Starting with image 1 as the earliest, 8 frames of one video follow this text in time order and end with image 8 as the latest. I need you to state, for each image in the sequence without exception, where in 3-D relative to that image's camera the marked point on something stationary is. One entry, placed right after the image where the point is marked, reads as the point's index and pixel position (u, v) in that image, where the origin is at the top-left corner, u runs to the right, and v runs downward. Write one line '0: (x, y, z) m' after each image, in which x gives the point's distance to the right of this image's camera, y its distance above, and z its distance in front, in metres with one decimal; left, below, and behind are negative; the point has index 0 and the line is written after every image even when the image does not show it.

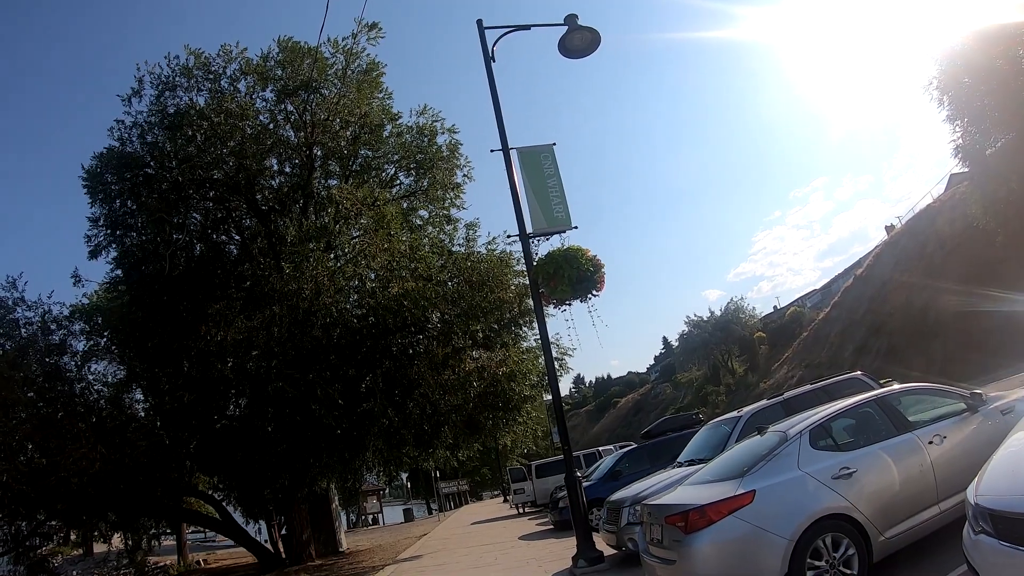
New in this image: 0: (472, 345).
0: (-0.7, -1.0, +12.0) m
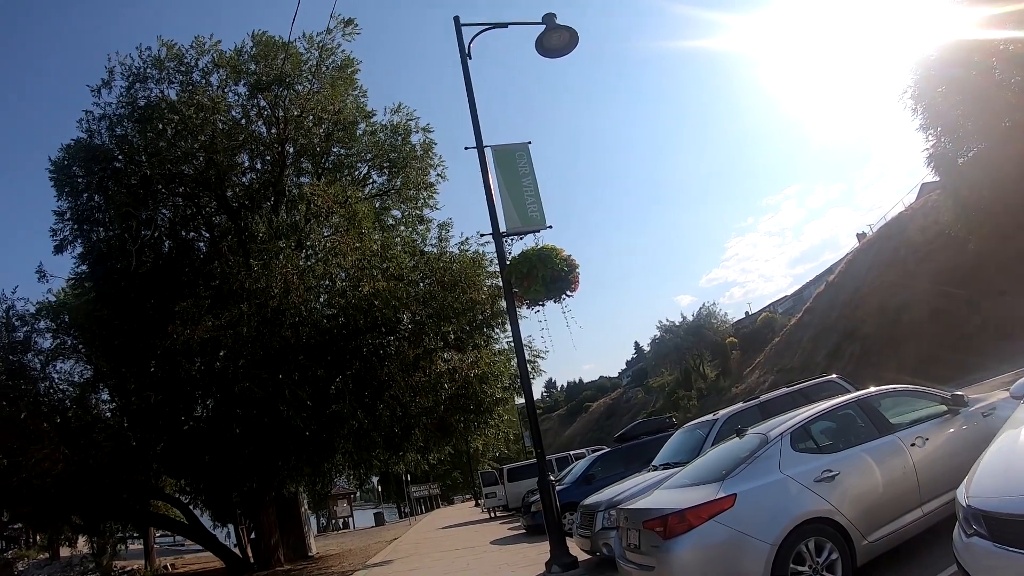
0: (-1.2, -1.0, +11.8) m
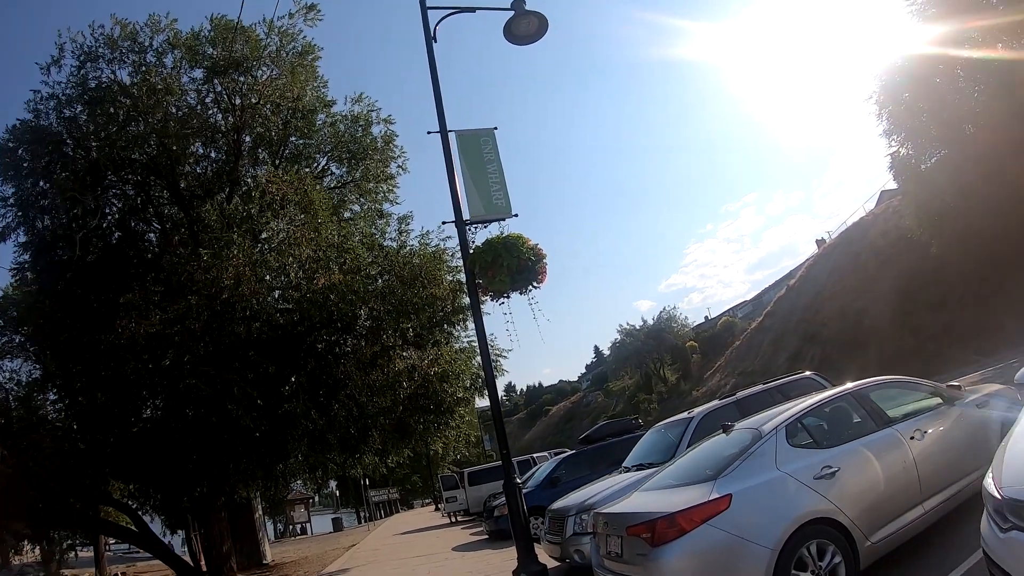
0: (-1.7, -0.9, +11.3) m
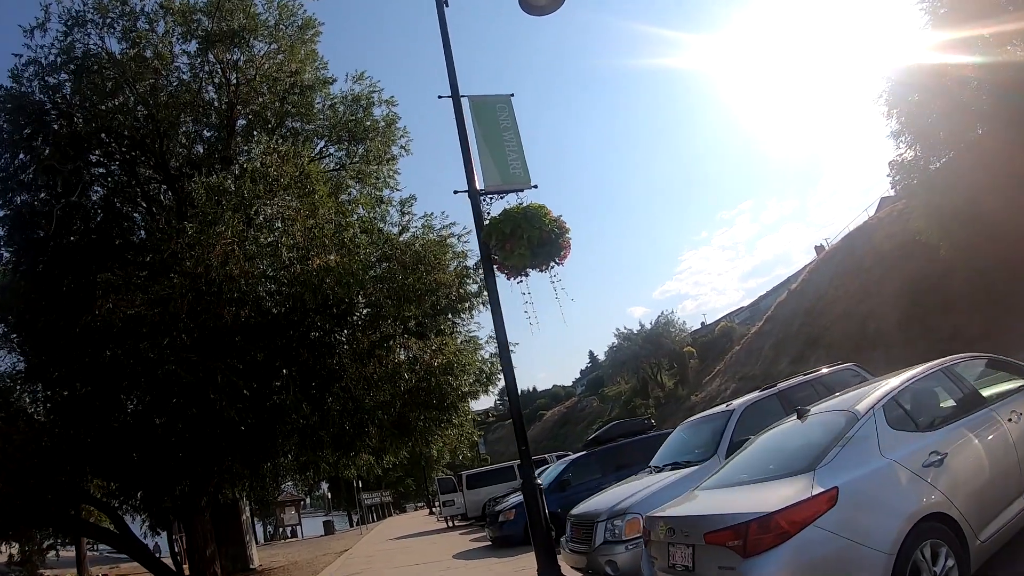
0: (-1.6, -0.7, +10.4) m
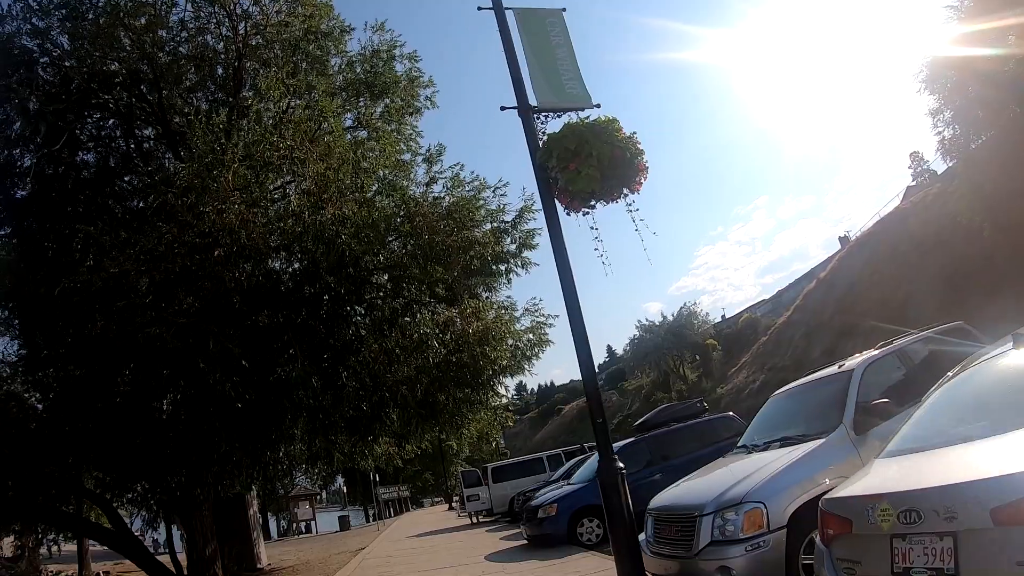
0: (-1.0, -0.2, +9.0) m
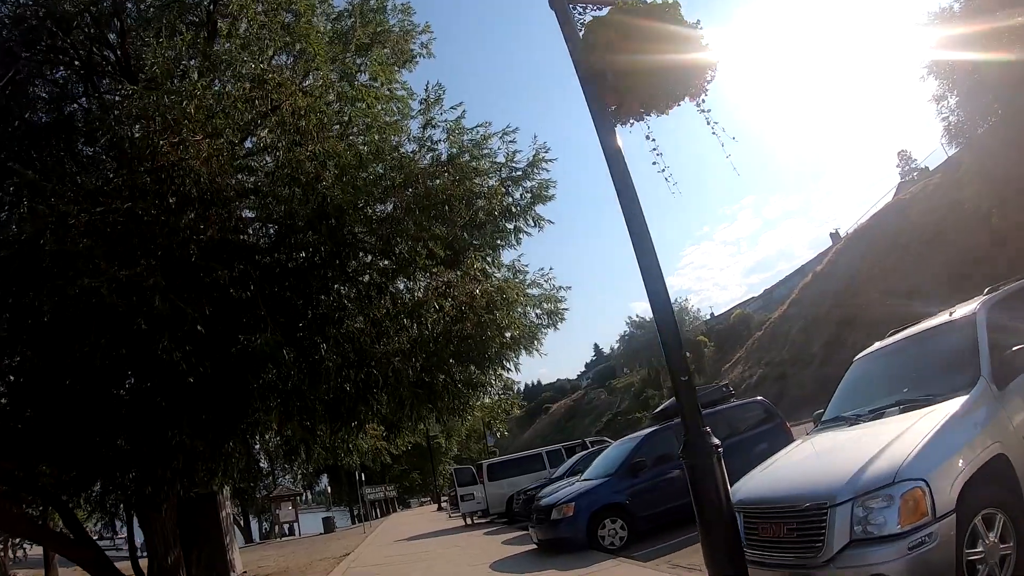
0: (-0.9, +0.3, +7.7) m
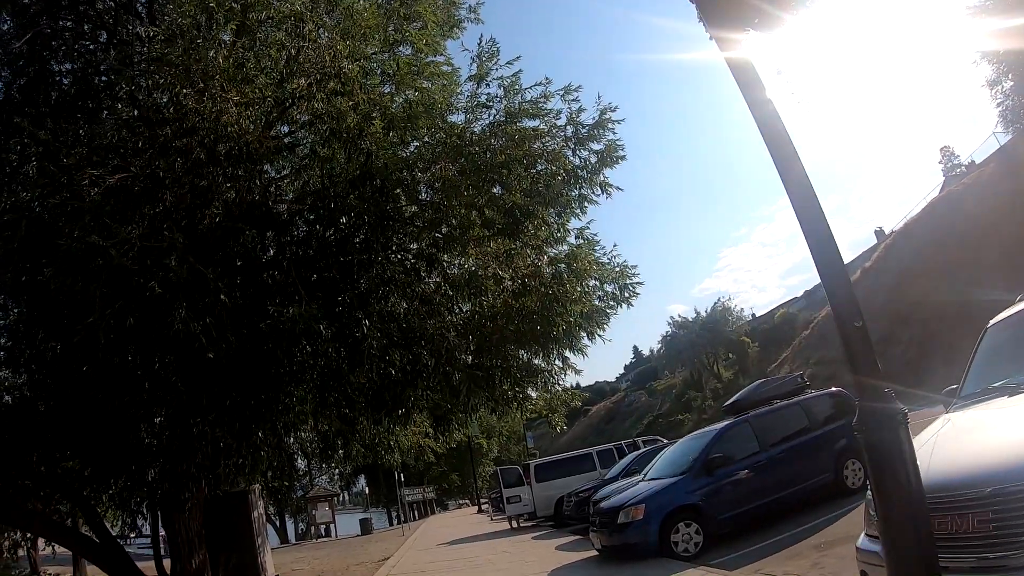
0: (-0.3, +0.5, +6.9) m
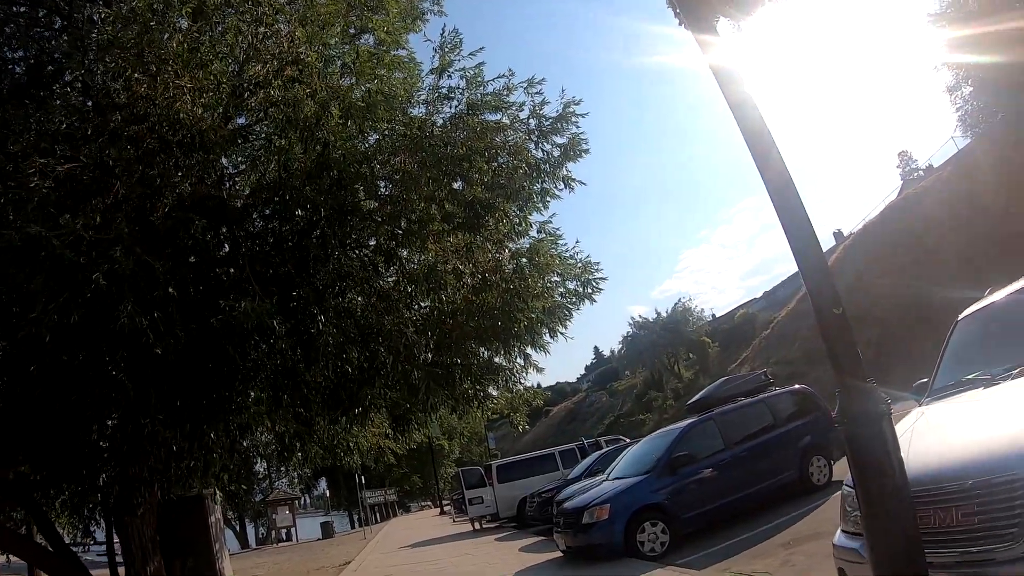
0: (-0.7, +0.5, +6.7) m
